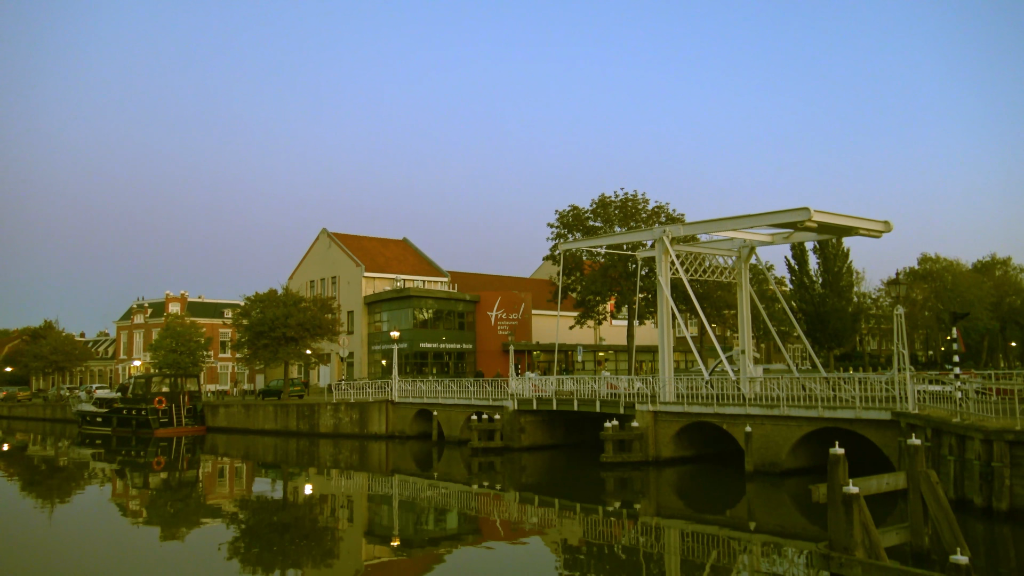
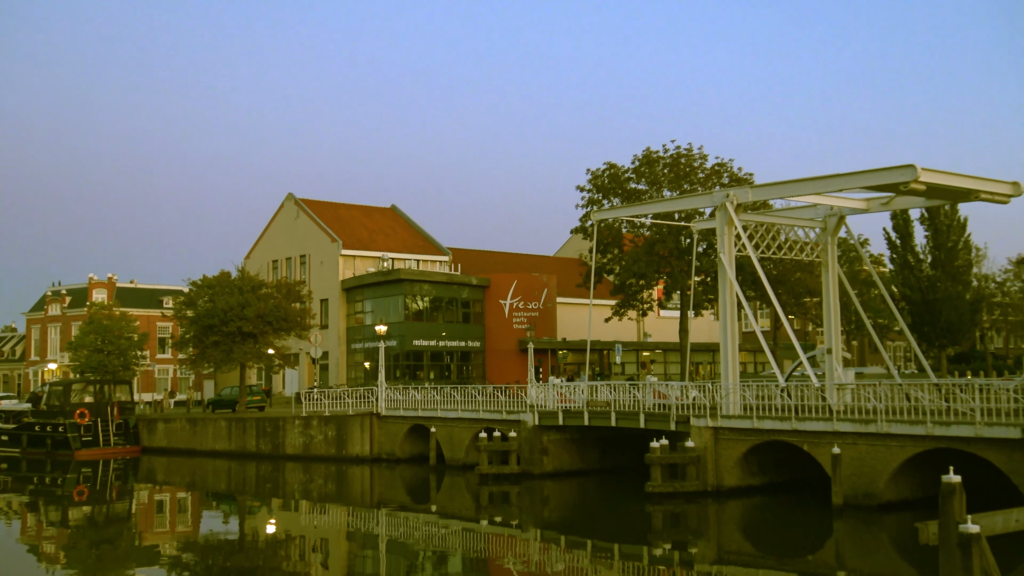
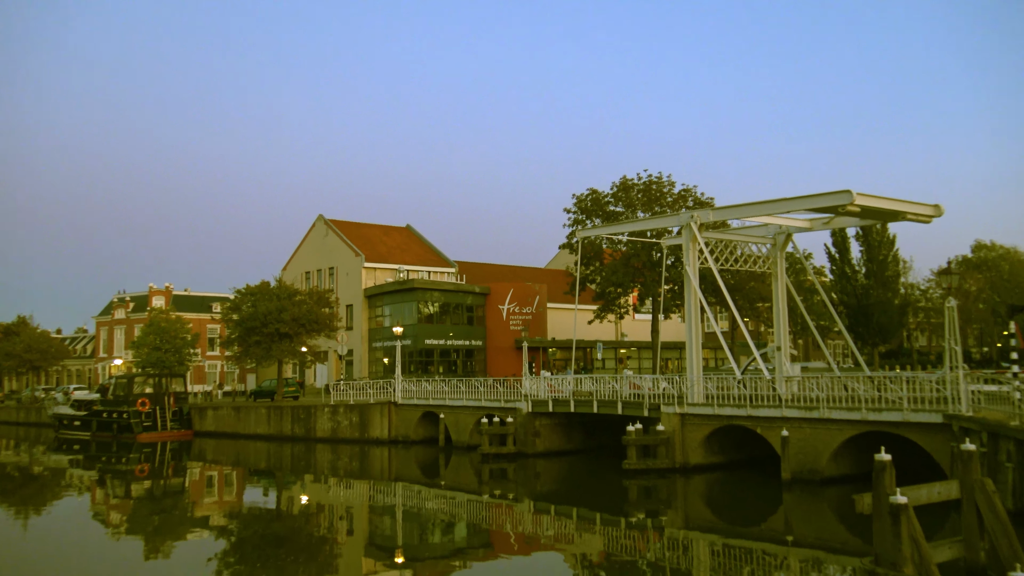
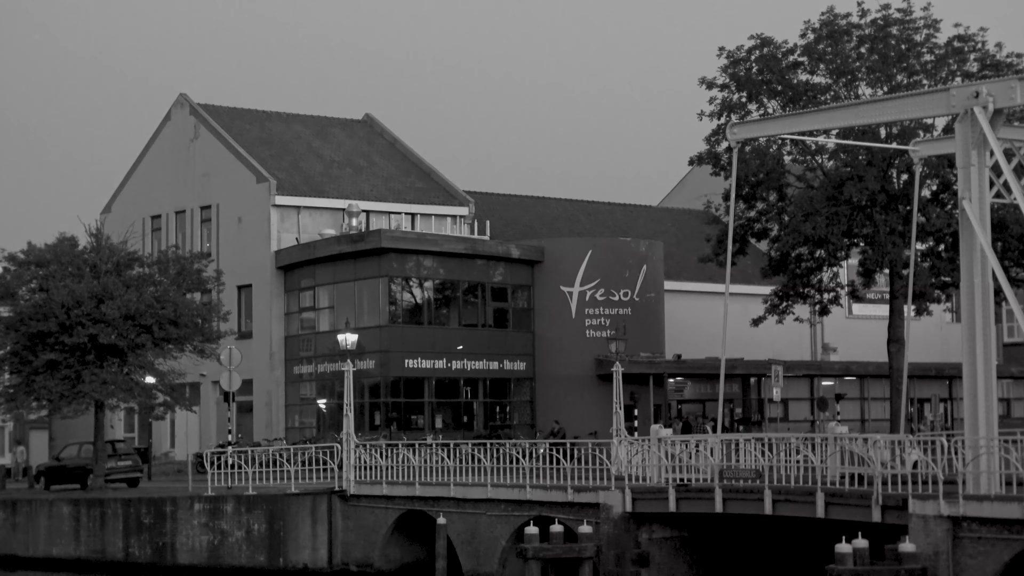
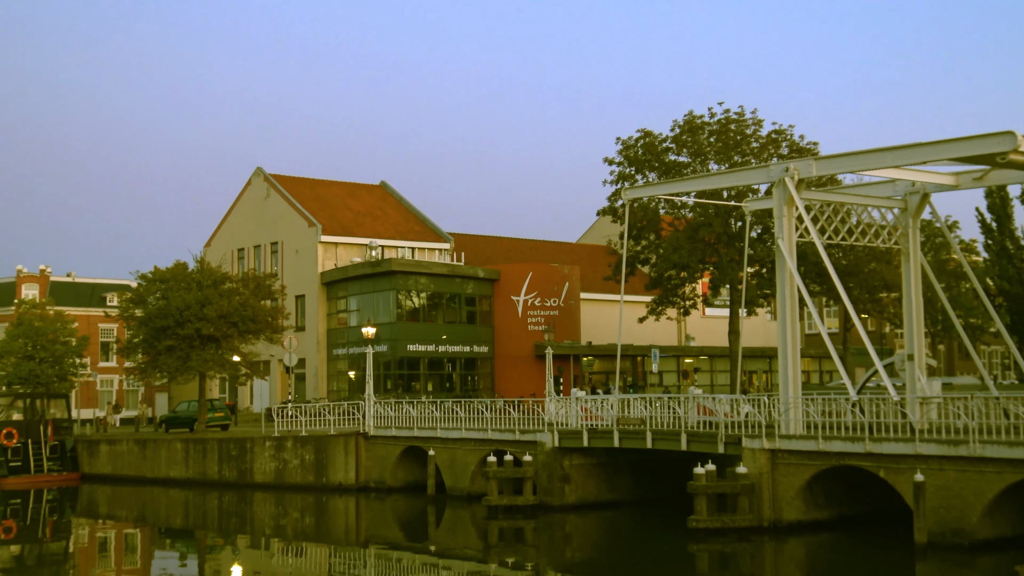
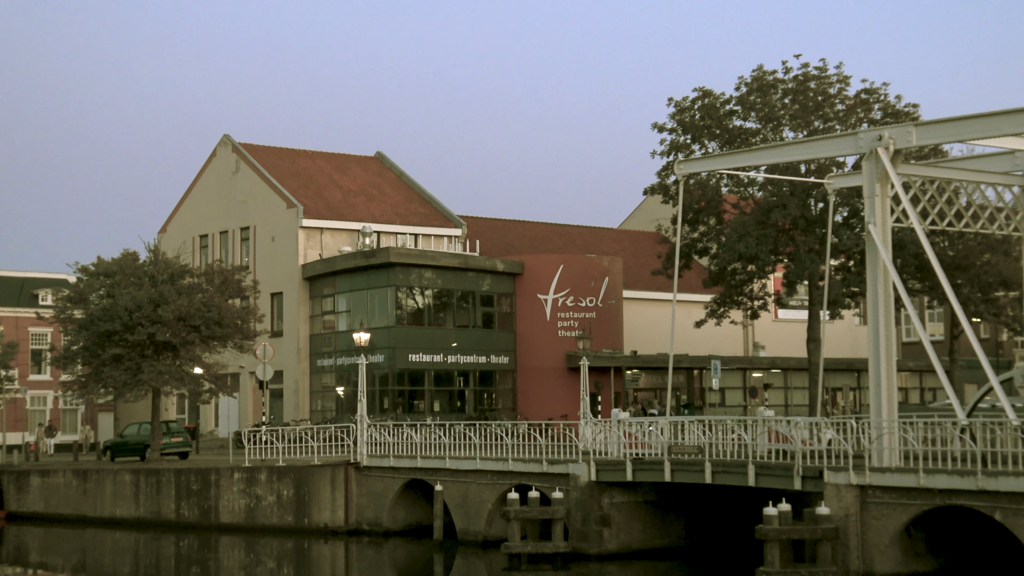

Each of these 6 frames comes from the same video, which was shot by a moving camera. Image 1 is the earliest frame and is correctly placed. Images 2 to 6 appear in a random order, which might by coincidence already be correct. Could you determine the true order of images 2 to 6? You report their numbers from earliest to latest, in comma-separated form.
3, 2, 5, 6, 4
